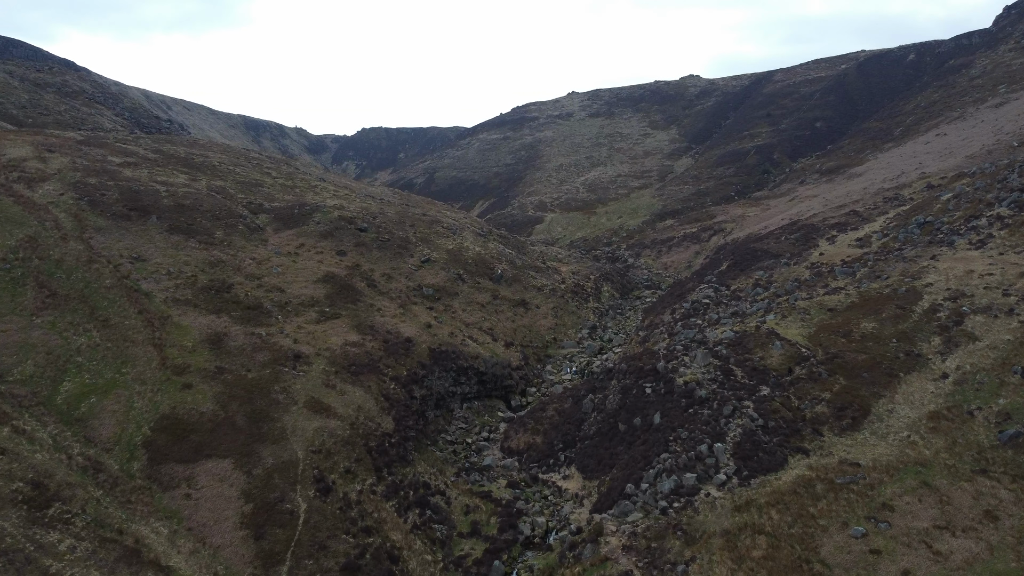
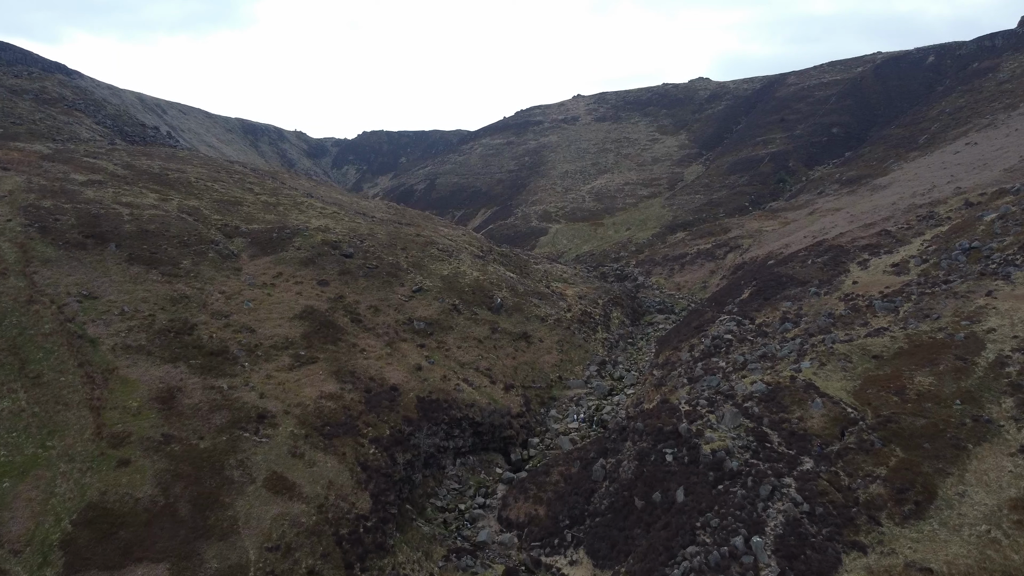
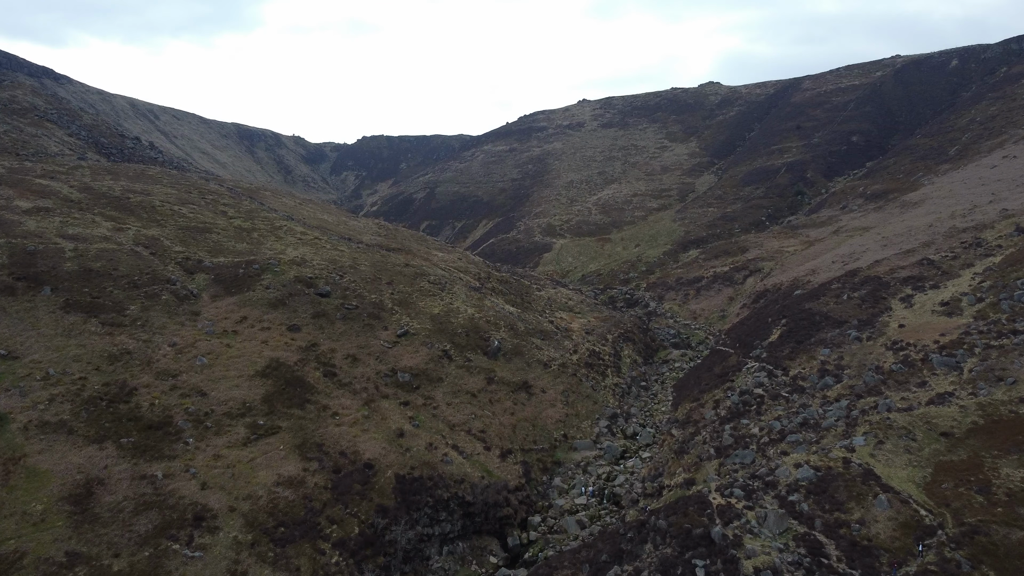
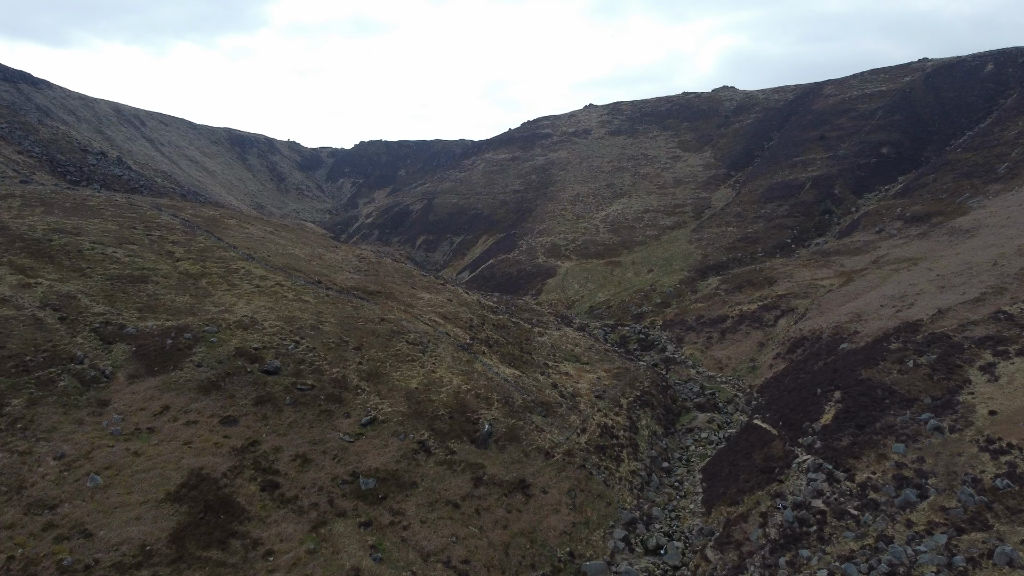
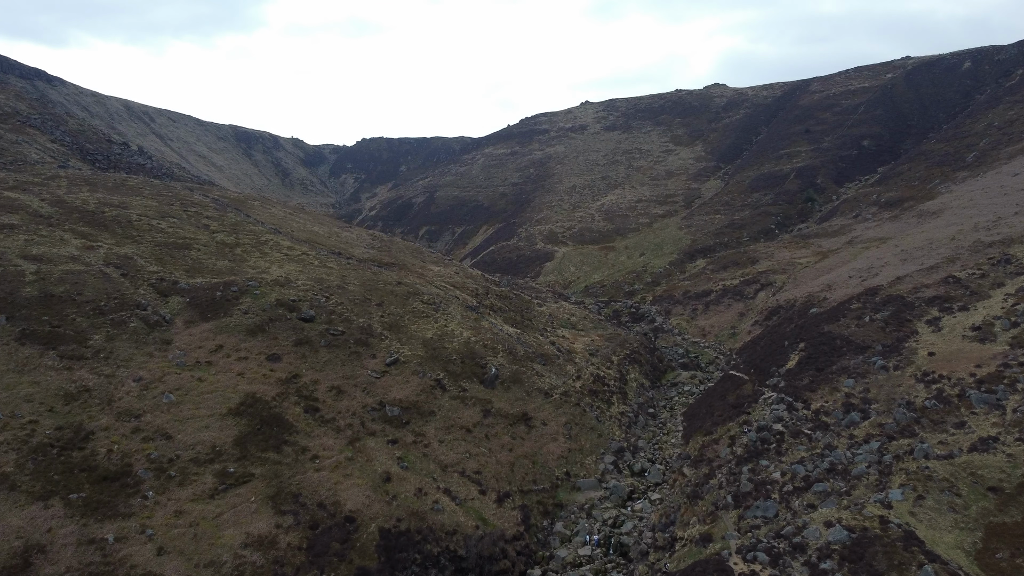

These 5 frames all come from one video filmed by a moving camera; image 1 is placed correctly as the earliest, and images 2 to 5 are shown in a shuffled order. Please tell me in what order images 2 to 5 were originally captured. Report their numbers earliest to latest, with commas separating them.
2, 3, 5, 4
